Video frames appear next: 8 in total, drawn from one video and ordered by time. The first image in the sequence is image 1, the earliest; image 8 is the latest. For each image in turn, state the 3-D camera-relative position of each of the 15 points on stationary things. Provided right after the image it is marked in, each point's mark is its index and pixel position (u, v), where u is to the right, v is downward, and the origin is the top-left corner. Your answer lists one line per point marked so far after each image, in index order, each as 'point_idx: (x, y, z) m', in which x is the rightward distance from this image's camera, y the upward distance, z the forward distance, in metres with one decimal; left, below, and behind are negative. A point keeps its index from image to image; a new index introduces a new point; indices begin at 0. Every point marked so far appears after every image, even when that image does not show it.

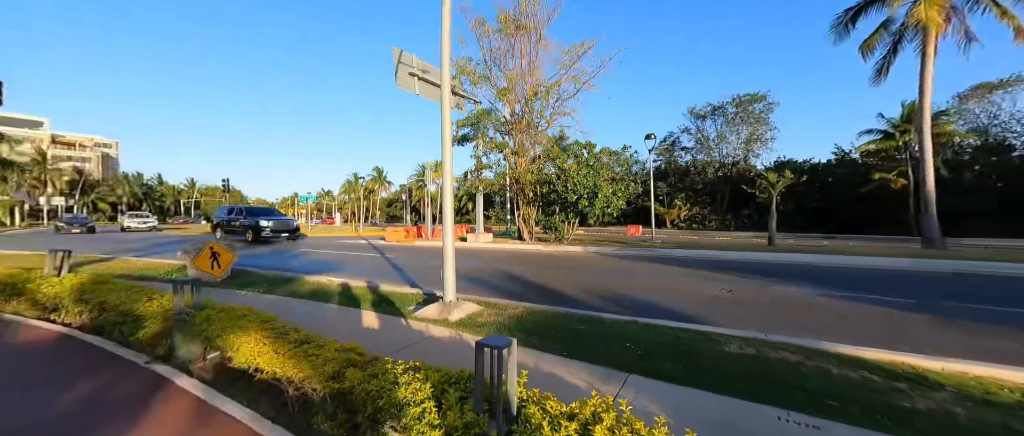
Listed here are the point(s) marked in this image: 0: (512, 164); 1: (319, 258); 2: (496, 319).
0: (-0.2, +2.9, +18.3) m
1: (-8.0, -1.6, +14.6) m
2: (-0.2, -1.4, +4.9) m
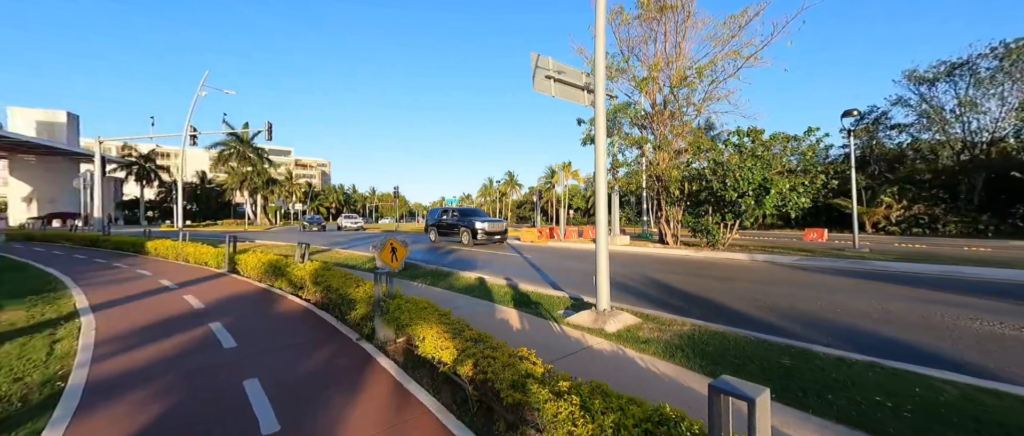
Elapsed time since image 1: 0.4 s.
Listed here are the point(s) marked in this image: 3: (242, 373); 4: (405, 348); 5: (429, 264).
0: (+6.7, +2.8, +16.9) m
1: (-2.0, -1.7, +16.2) m
2: (+1.8, -1.4, +4.3) m
3: (-3.1, -1.8, +4.0) m
4: (-1.4, -1.6, +4.5) m
5: (-3.1, -1.7, +13.6) m
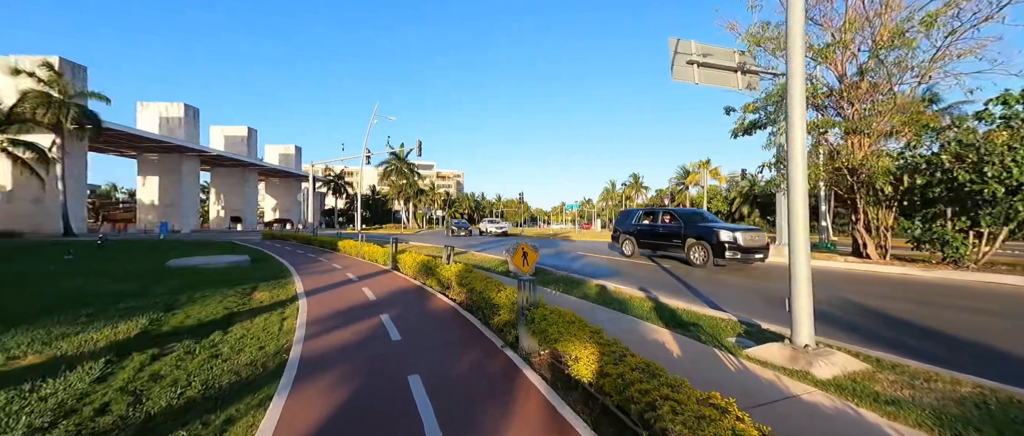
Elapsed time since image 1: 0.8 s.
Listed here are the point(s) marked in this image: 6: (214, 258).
0: (+12.2, +2.6, +13.2) m
1: (+3.8, -1.9, +15.5) m
2: (+3.4, -1.5, +3.0) m
3: (-1.3, -1.8, +4.4) m
4: (+0.5, -1.7, +4.2) m
5: (+1.9, -1.9, +13.4) m
6: (-11.5, -1.6, +13.8) m
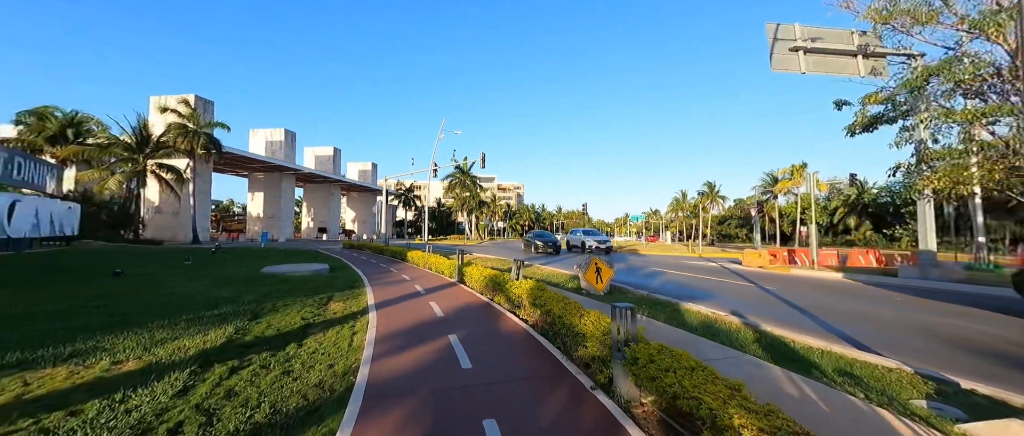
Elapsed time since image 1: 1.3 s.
0: (+14.5, +2.2, +10.3) m
1: (+6.6, -2.4, +13.8) m
2: (+4.1, -1.6, +1.6) m
3: (-0.3, -2.0, +3.7) m
4: (+1.4, -1.8, +3.2) m
5: (+4.3, -2.3, +12.0) m
6: (-8.8, -2.0, +14.8) m
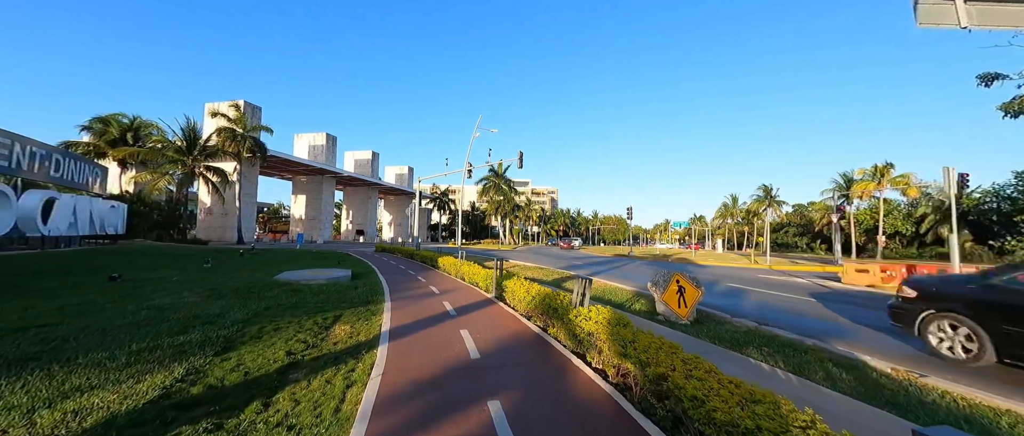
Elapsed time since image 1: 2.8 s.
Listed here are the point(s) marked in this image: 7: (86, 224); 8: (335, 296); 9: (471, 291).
0: (+15.7, +2.0, +6.6) m
1: (+8.1, -2.6, +10.8) m
2: (+4.4, -1.5, -1.1) m
3: (+0.3, -1.9, +1.4) m
4: (+1.9, -1.8, +0.8) m
5: (+5.7, -2.4, +9.3) m
6: (-7.1, -2.0, +13.3) m
7: (-23.7, -0.3, +19.7) m
8: (-4.7, -2.1, +9.4) m
9: (-1.2, -2.1, +10.4) m
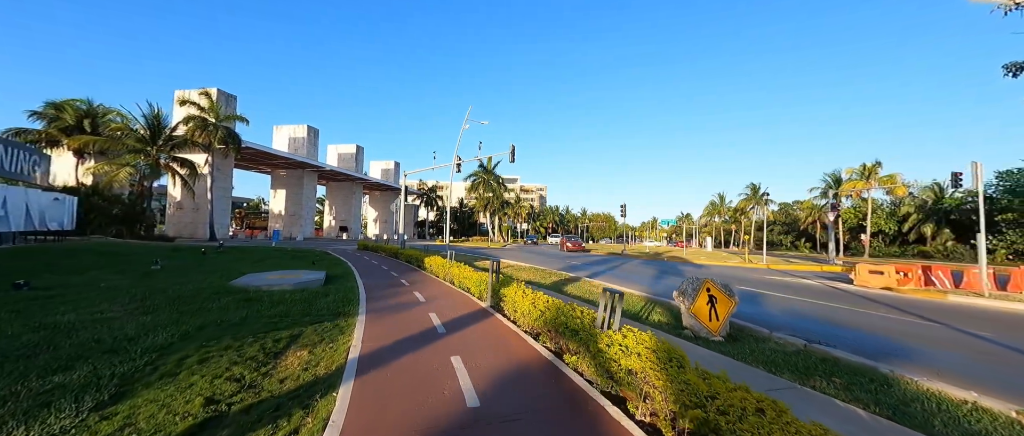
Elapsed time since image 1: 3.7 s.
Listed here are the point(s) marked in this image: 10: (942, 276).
0: (+15.8, +2.0, +5.8) m
1: (+8.0, -2.5, +9.7) m
2: (+4.8, -1.6, -2.3) m
3: (+0.5, -1.9, +0.1) m
4: (+2.2, -1.8, -0.5) m
5: (+5.7, -2.4, +8.1) m
6: (-7.2, -1.9, +11.6) m
7: (-24.0, 0.0, +17.4) m
8: (-4.7, -2.0, +7.8) m
9: (-1.3, -2.0, +9.0) m
10: (+16.8, -2.3, +13.8) m
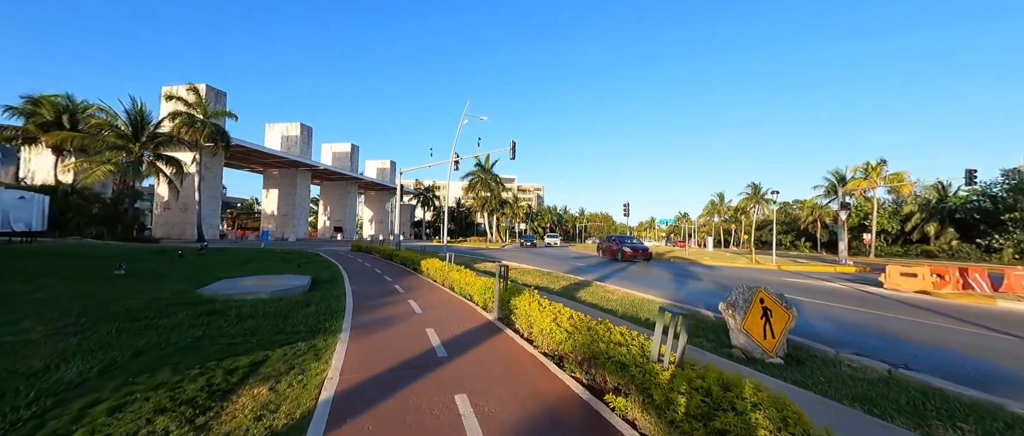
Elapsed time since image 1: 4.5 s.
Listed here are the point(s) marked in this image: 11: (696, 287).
0: (+16.0, +2.1, +4.7) m
1: (+8.2, -2.4, +8.6) m
2: (+5.1, -1.5, -3.5) m
3: (+0.8, -1.9, -1.1) m
4: (+2.5, -1.7, -1.7) m
5: (+5.9, -2.3, +7.0) m
6: (-7.1, -1.8, +10.4) m
7: (-23.9, 0.0, +16.0) m
8: (-4.5, -1.9, +6.6) m
9: (-1.0, -2.0, +7.8) m
10: (+16.9, -2.2, +12.8) m
11: (+6.4, -2.4, +12.3) m
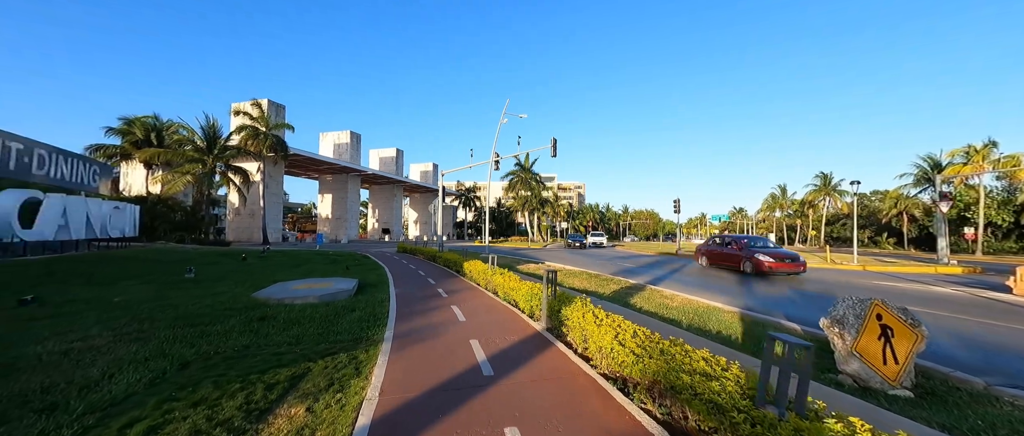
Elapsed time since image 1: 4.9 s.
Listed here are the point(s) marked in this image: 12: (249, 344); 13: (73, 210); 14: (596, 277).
0: (+16.5, +2.4, +2.3) m
1: (+9.3, -2.3, +7.0) m
2: (+4.8, -1.4, -4.6) m
3: (+0.8, -1.9, -1.8) m
4: (+2.4, -1.7, -2.5) m
5: (+6.7, -2.2, +5.7) m
6: (-5.7, -2.0, +10.5) m
7: (-21.8, -0.5, +18.1) m
8: (-3.6, -2.0, +6.5) m
9: (0.0, -2.0, +7.3) m
10: (+18.4, -1.9, +10.2) m
11: (+7.8, -2.3, +10.9) m
12: (-4.1, -2.0, +5.6) m
13: (-21.7, +0.4, +17.6) m
14: (+2.9, -2.1, +12.4) m
